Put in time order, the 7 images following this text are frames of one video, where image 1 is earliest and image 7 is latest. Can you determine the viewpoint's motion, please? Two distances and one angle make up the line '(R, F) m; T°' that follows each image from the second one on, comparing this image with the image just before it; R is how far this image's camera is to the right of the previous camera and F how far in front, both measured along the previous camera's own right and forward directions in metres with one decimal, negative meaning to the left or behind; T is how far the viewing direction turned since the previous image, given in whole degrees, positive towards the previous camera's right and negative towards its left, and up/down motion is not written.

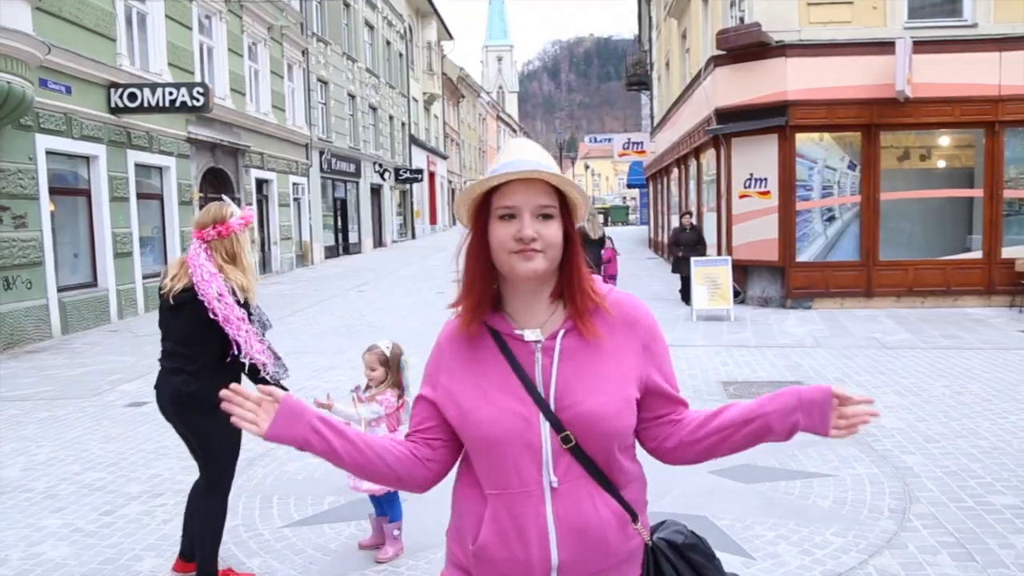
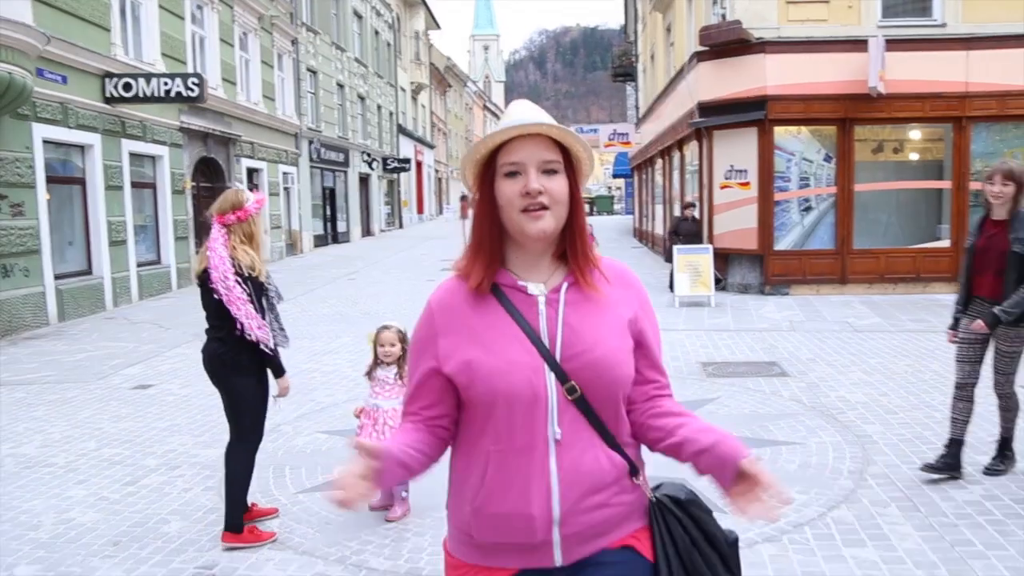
(-0.1, -0.4) m; +1°
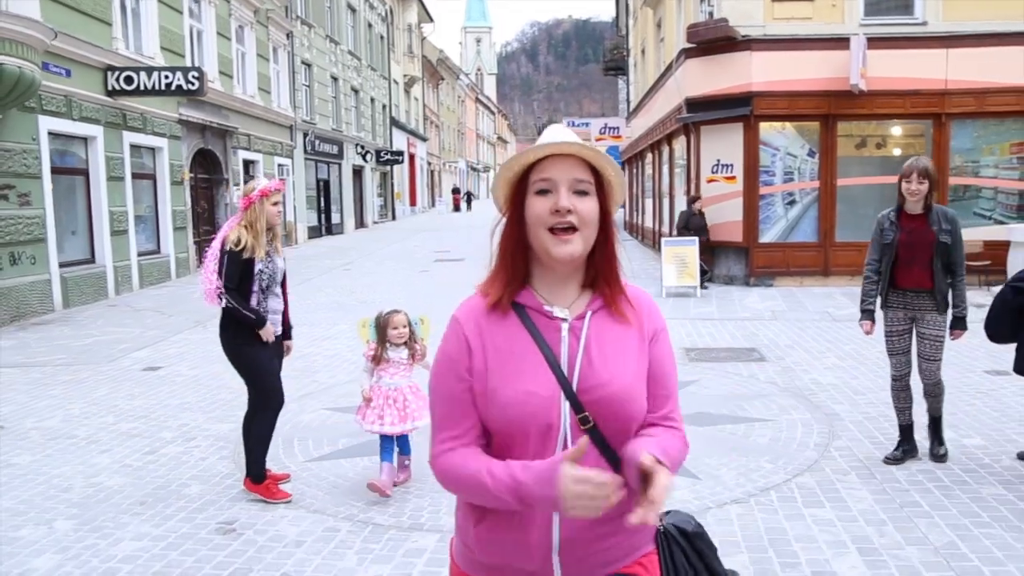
(0.0, -0.4) m; +1°
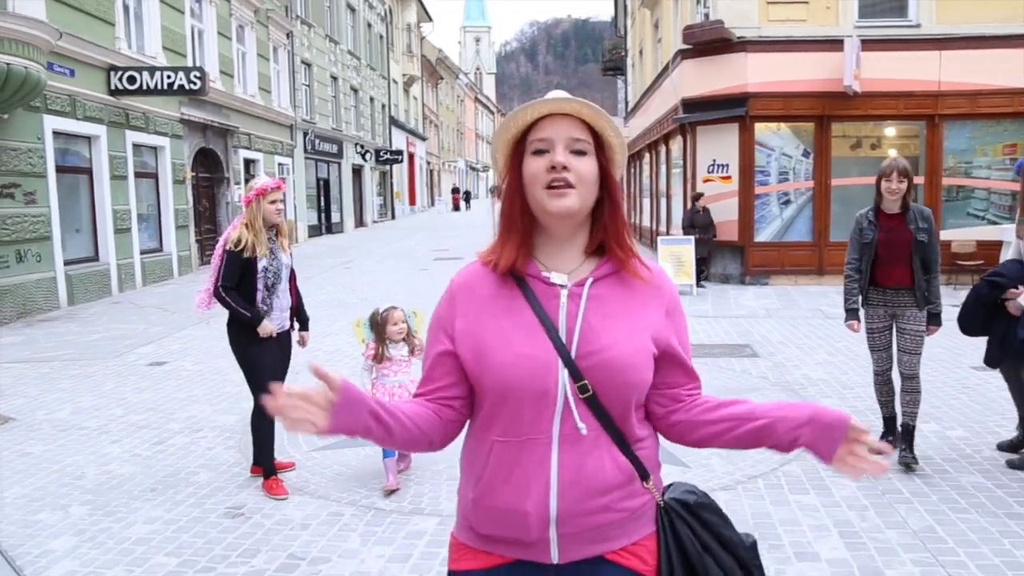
(0.0, -0.2) m; 0°
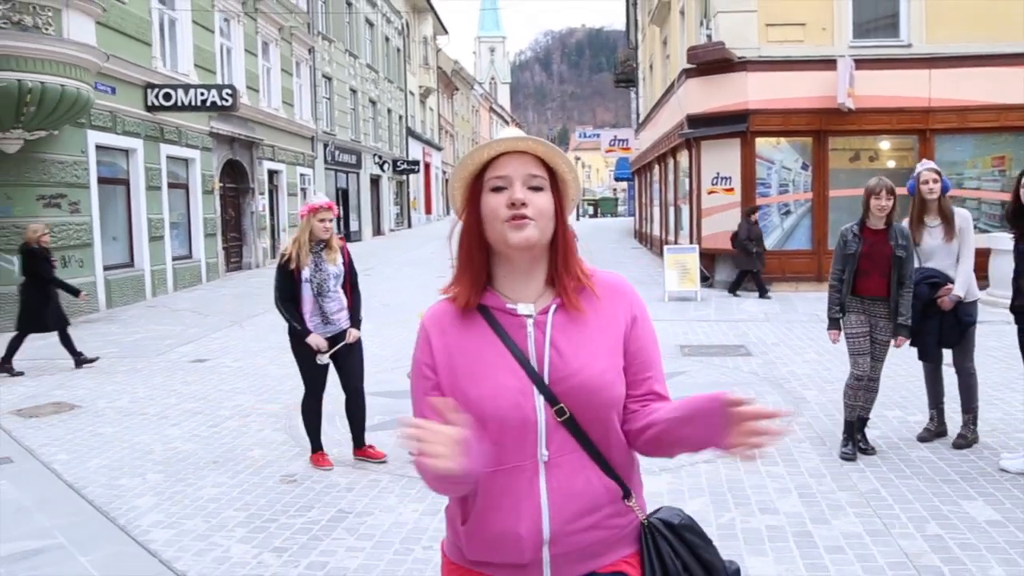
(0.0, -0.8) m; -1°
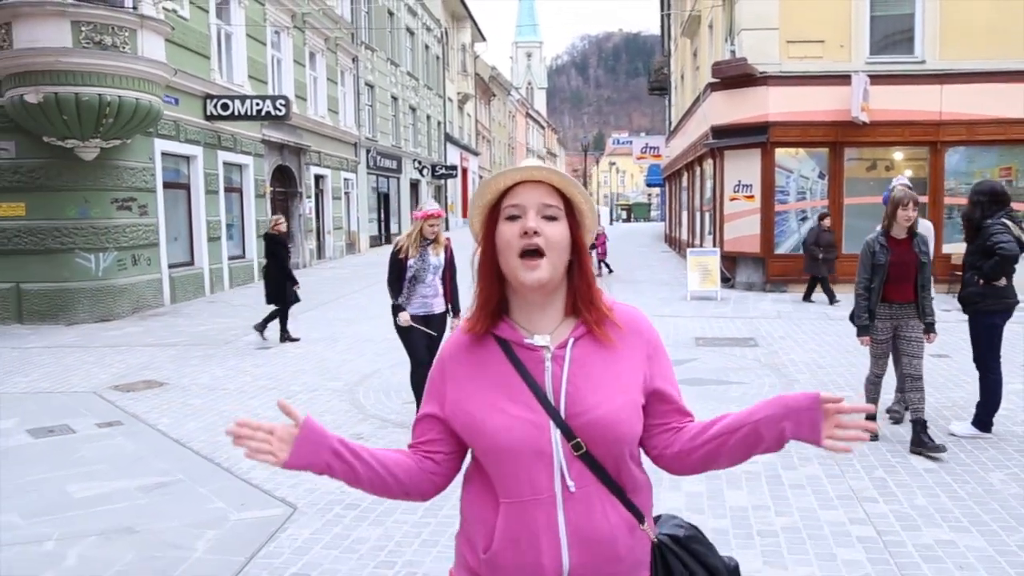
(+0.1, -1.1) m; -2°
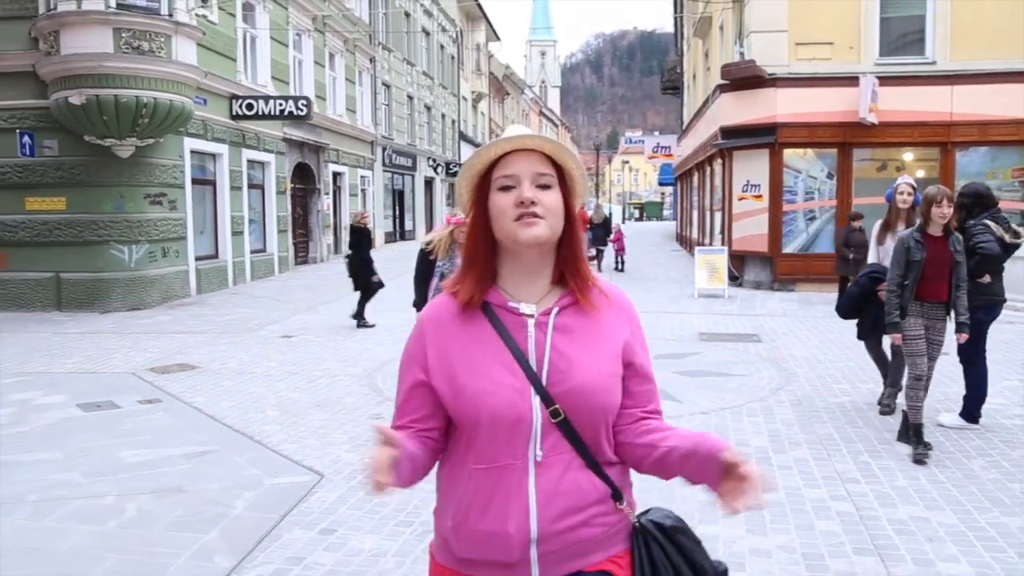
(0.0, -0.5) m; -1°
